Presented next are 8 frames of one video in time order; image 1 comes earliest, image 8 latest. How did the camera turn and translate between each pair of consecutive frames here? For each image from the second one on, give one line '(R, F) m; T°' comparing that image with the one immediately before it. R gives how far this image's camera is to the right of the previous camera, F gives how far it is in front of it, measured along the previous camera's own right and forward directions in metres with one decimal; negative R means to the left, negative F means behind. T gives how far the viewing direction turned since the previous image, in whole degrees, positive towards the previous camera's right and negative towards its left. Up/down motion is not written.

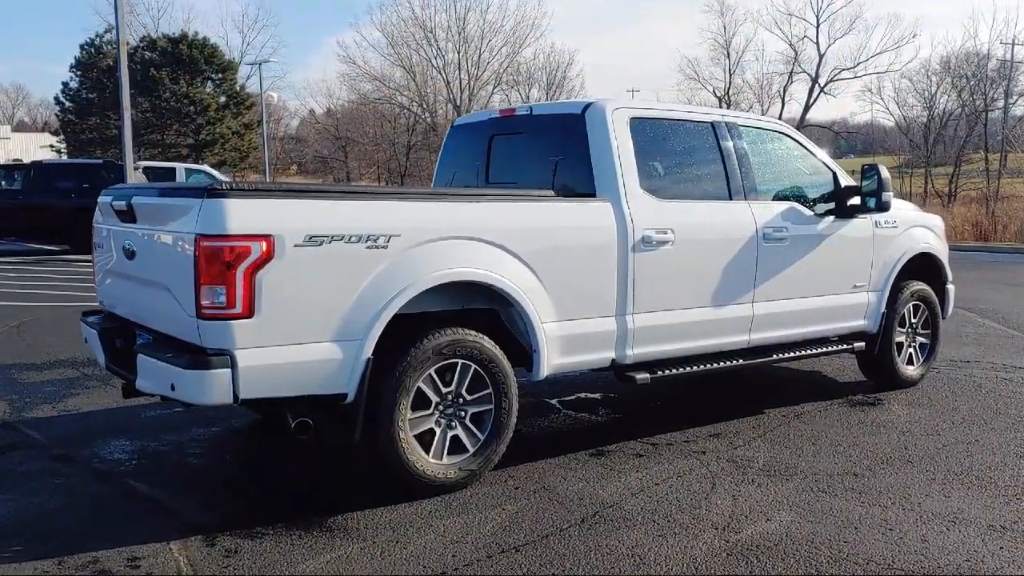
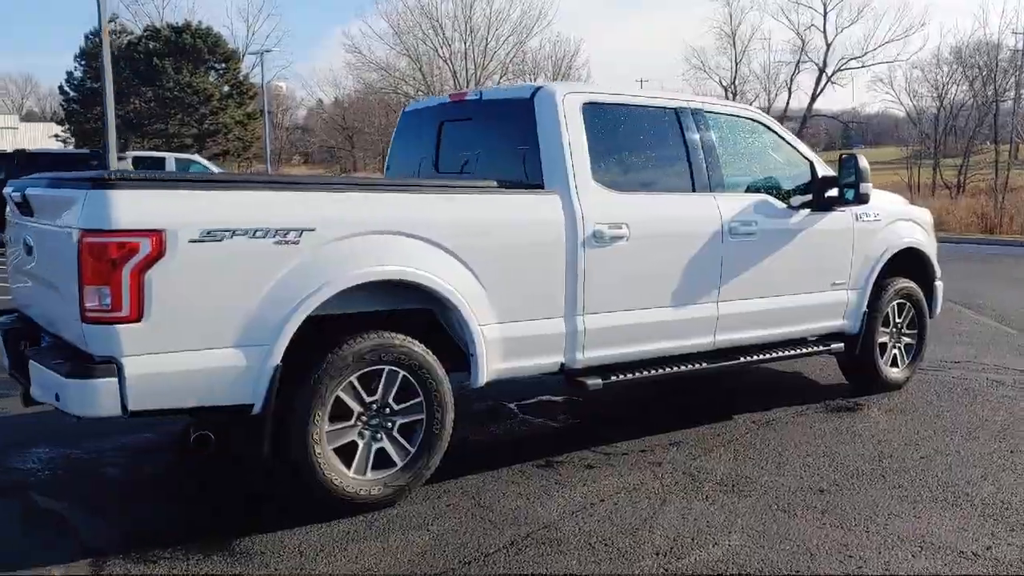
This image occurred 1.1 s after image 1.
(+0.3, +0.4) m; -1°
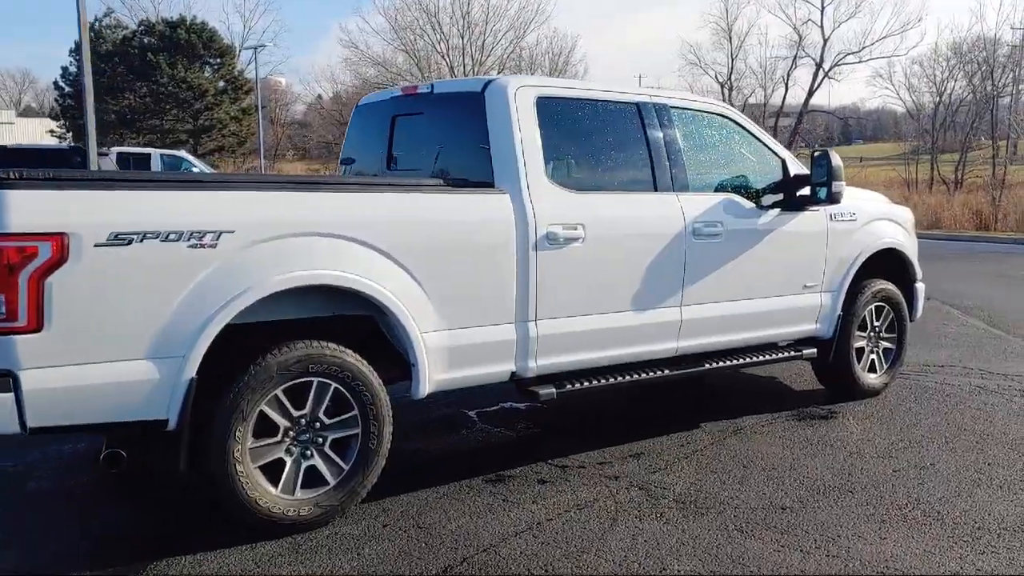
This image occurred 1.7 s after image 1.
(+0.3, +0.3) m; 0°
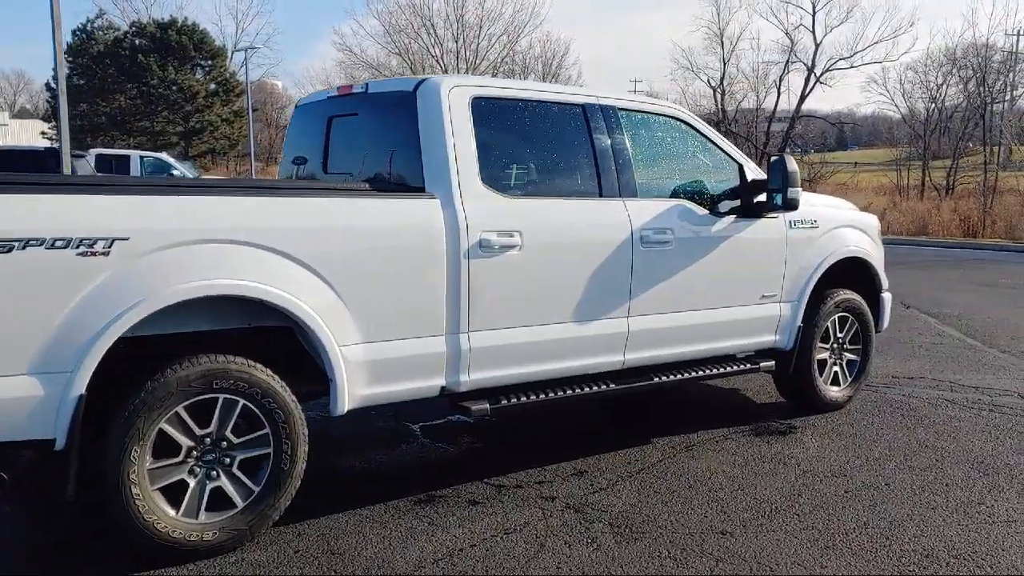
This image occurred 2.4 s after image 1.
(+0.3, +0.2) m; 0°
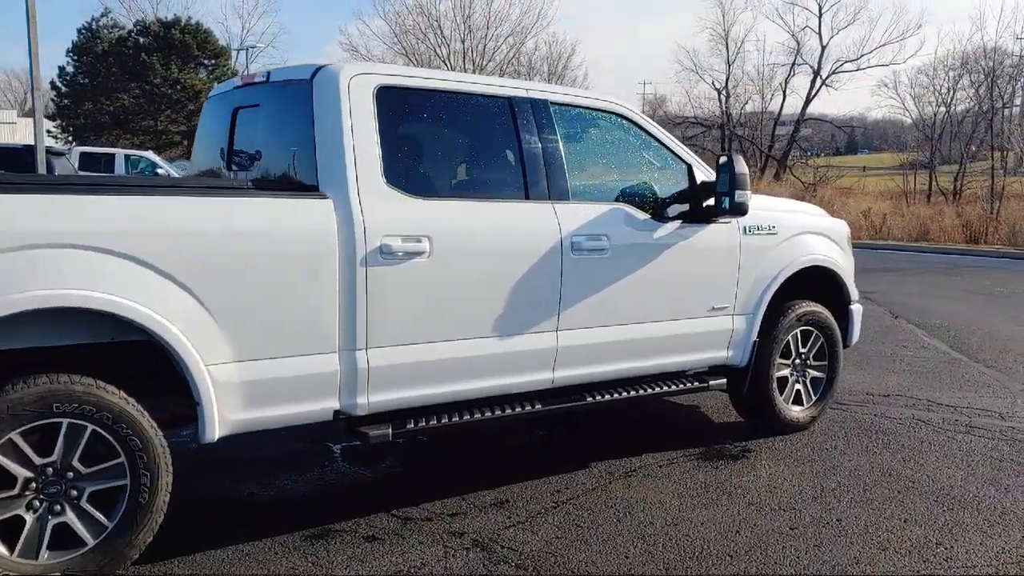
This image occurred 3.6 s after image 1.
(+0.4, +0.4) m; -1°
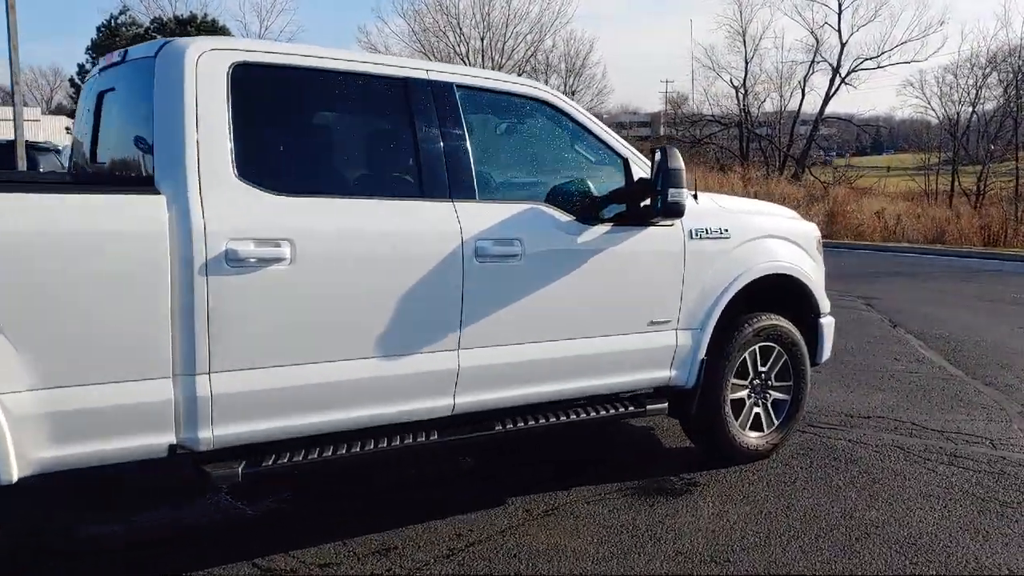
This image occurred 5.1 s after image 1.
(+0.5, +0.6) m; -1°
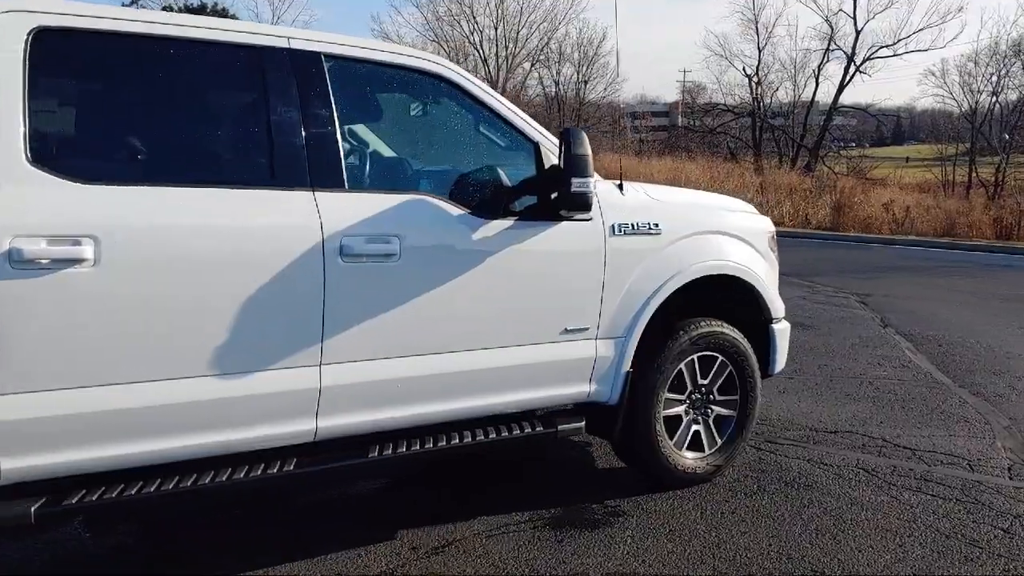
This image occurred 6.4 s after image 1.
(+0.5, +0.6) m; -1°
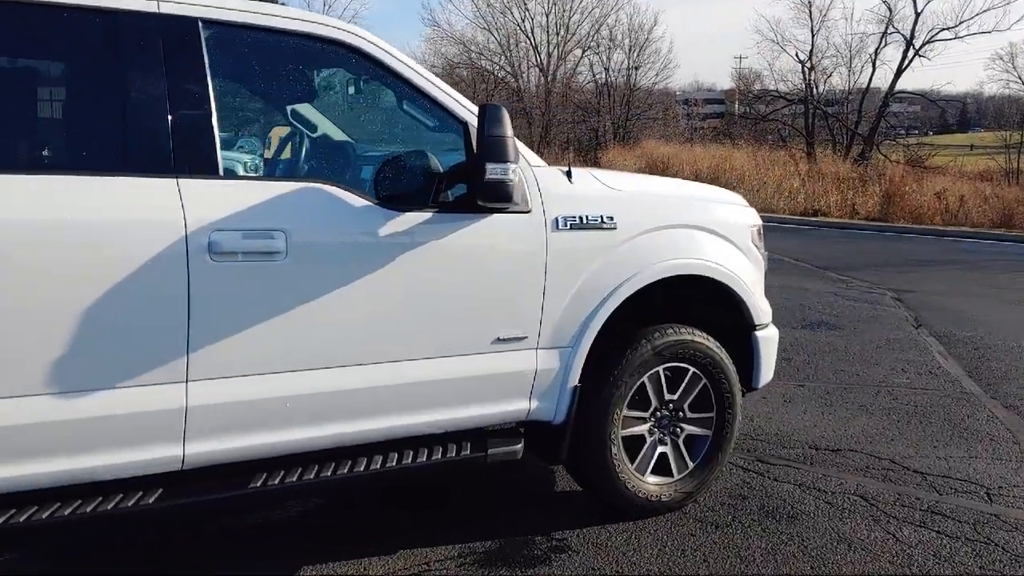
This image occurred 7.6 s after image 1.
(+0.5, +0.5) m; -3°
